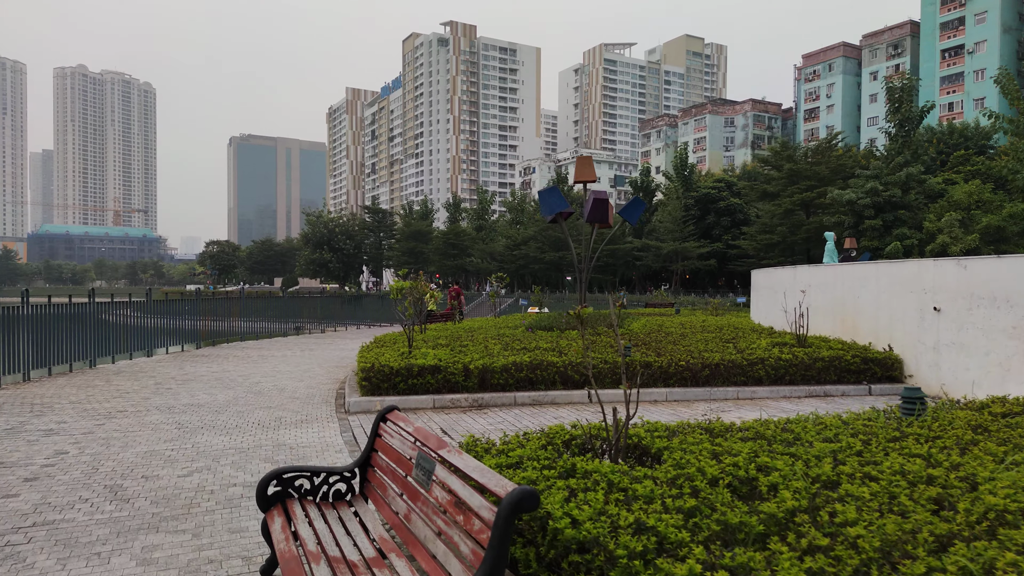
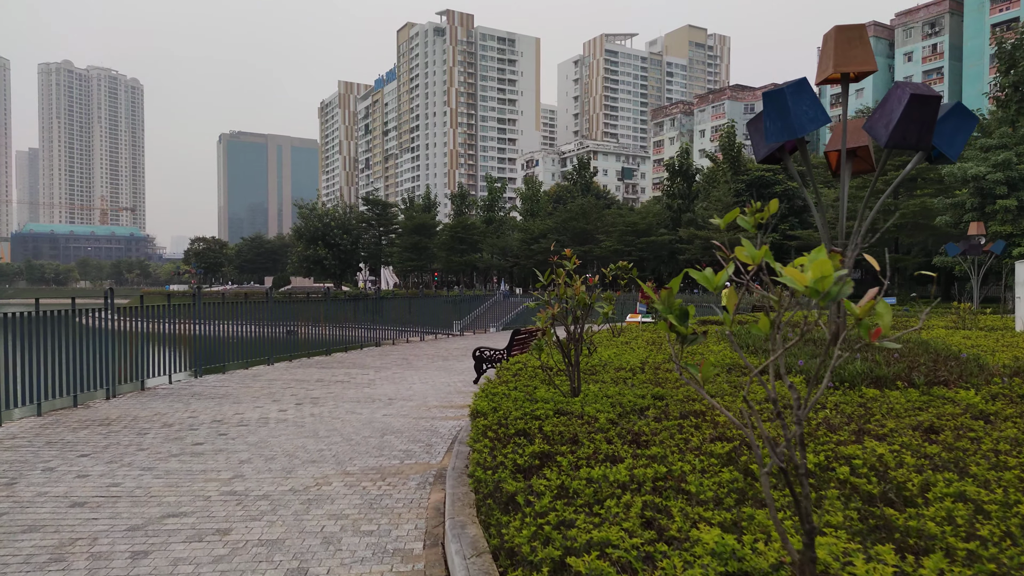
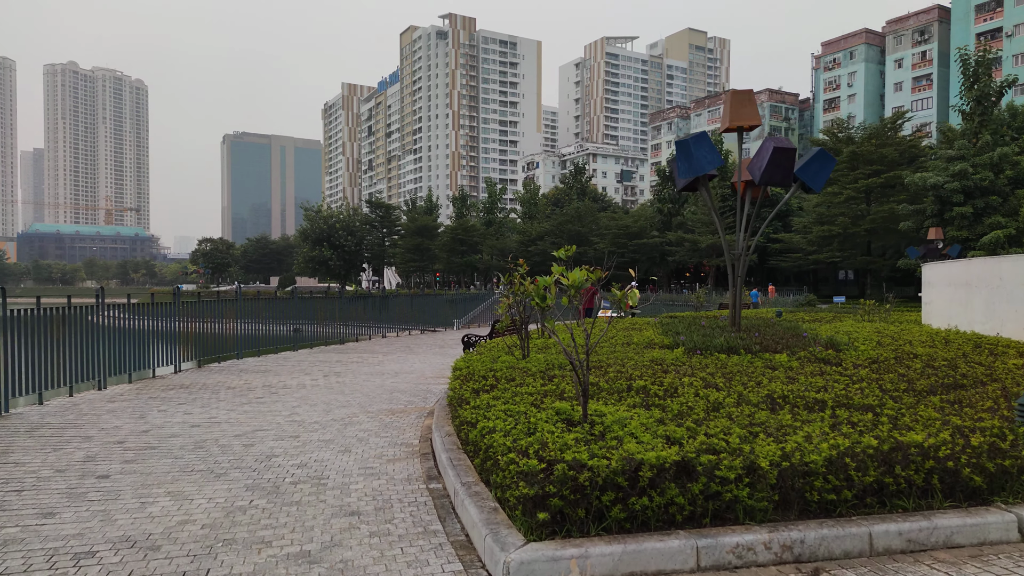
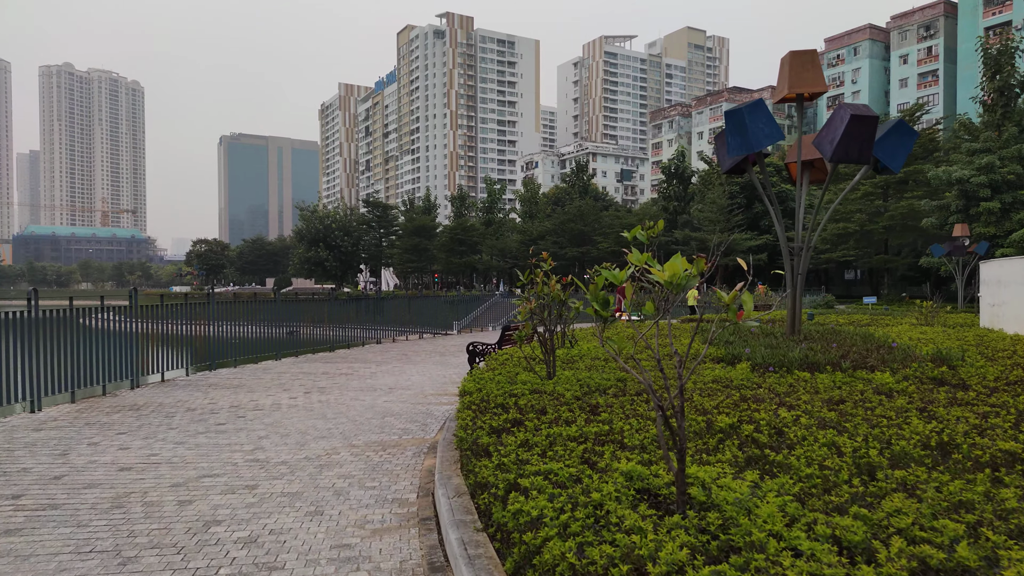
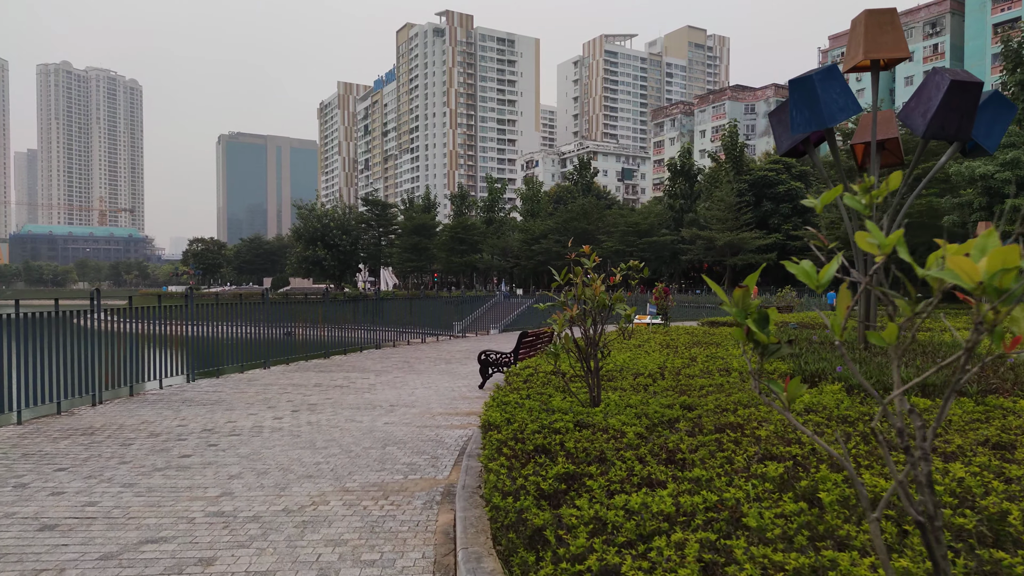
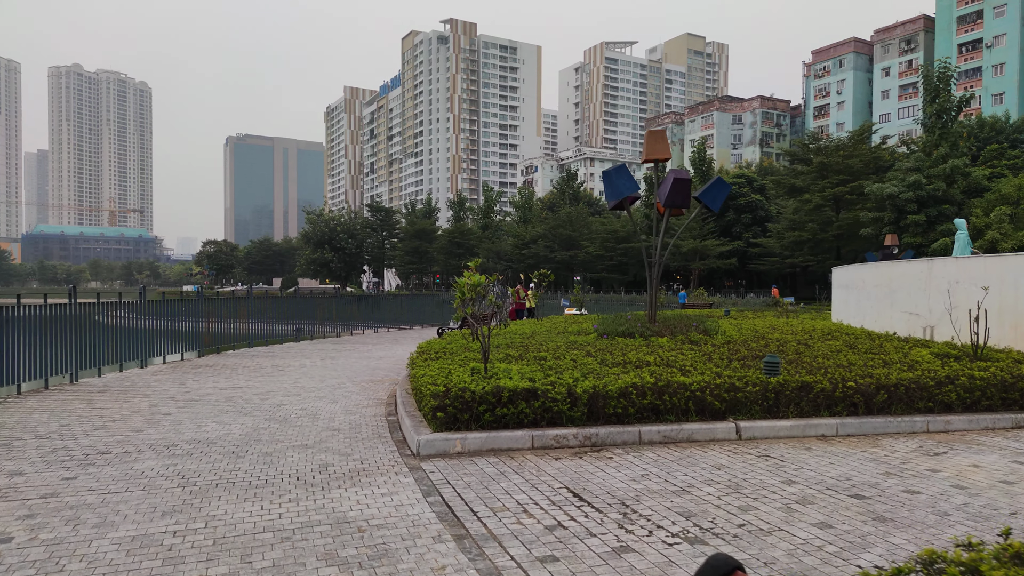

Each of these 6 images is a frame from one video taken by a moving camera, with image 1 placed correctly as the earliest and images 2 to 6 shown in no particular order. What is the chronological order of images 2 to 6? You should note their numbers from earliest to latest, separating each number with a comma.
6, 3, 4, 2, 5
